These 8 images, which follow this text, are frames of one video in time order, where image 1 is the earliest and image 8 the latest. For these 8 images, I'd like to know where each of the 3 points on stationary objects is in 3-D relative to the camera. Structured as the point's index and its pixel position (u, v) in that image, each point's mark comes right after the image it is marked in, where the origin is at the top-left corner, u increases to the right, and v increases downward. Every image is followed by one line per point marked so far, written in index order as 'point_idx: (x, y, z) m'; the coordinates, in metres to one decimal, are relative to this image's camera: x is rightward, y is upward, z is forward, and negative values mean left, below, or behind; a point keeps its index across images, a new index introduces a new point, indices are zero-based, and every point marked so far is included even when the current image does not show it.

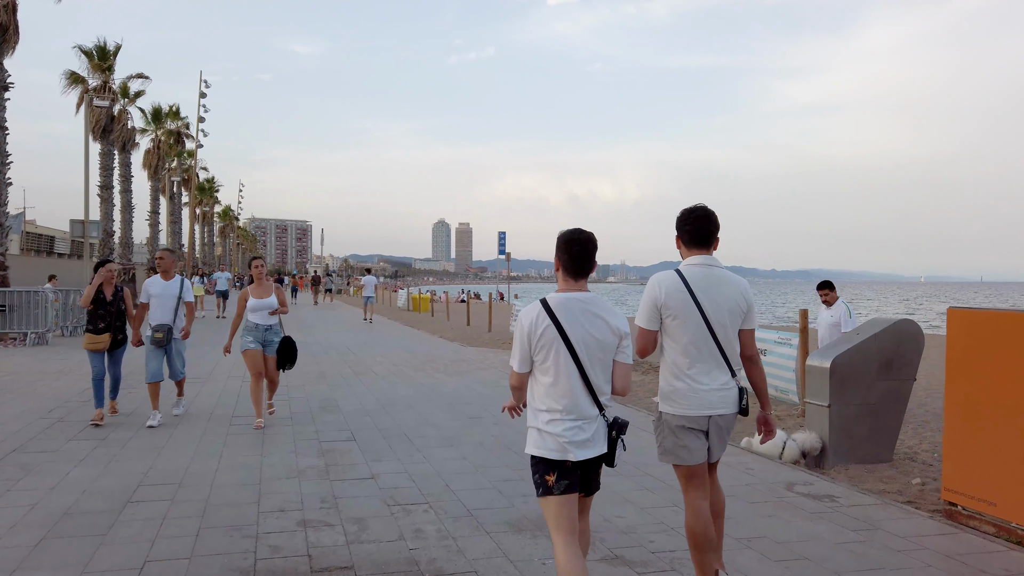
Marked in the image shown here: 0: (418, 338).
0: (-2.3, -1.3, +18.9) m
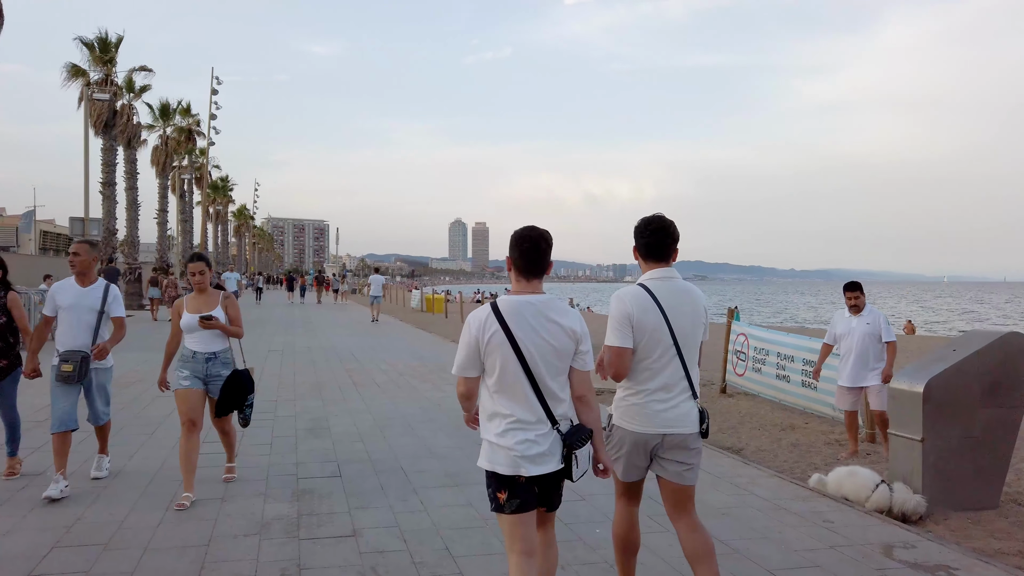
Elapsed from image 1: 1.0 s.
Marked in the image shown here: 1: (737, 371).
0: (-1.9, -1.3, +17.8) m
1: (+3.2, -1.2, +10.7) m
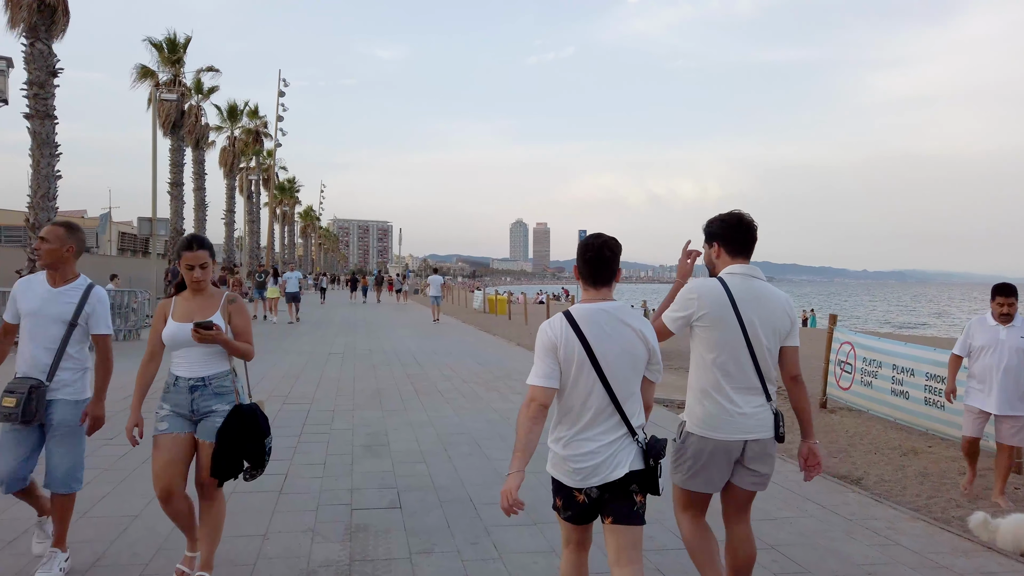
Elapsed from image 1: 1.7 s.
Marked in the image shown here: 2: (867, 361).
0: (-0.4, -1.3, +17.0) m
1: (+4.1, -1.2, +9.6) m
2: (+4.2, -0.9, +9.0) m
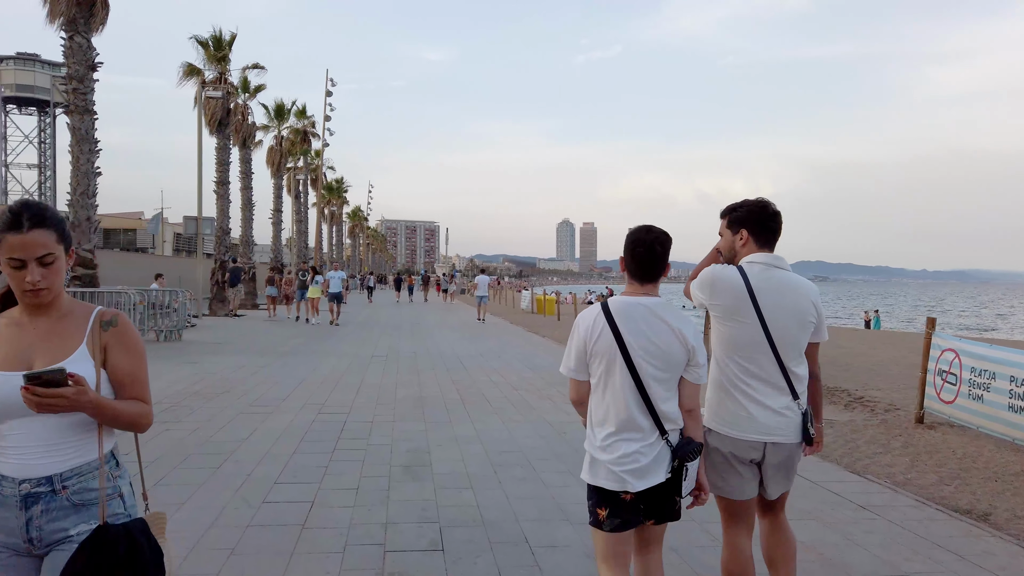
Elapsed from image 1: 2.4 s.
0: (+0.7, -1.3, +16.1) m
1: (+4.8, -1.2, +8.4) m
2: (+4.8, -0.9, +7.9) m
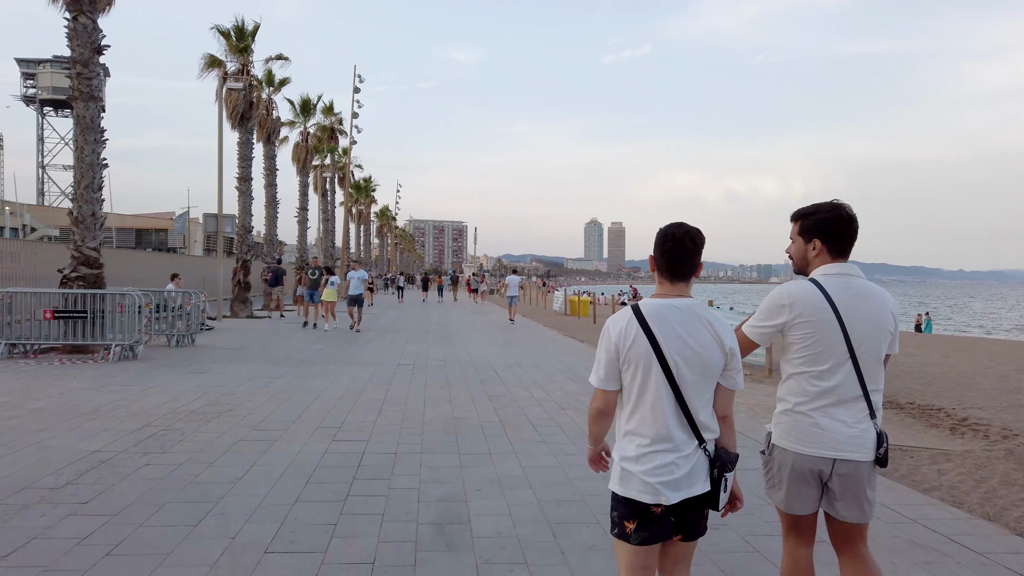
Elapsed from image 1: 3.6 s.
0: (+1.4, -1.4, +14.7) m
1: (+5.2, -1.2, +6.9) m
2: (+5.2, -0.9, +6.3) m
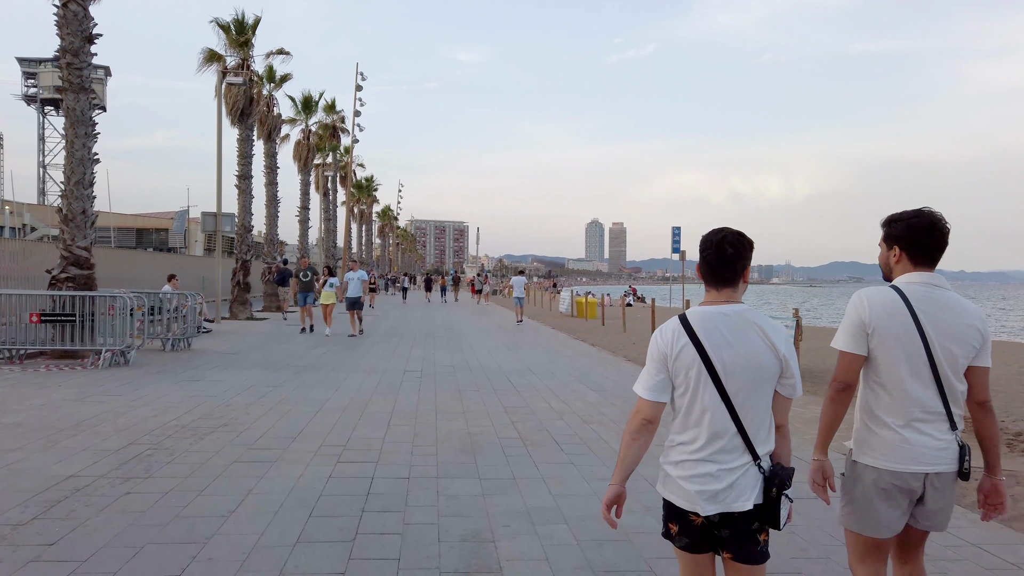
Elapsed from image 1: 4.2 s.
0: (+1.6, -1.4, +14.0) m
1: (+5.4, -1.3, +6.2) m
2: (+5.5, -0.9, +5.6) m
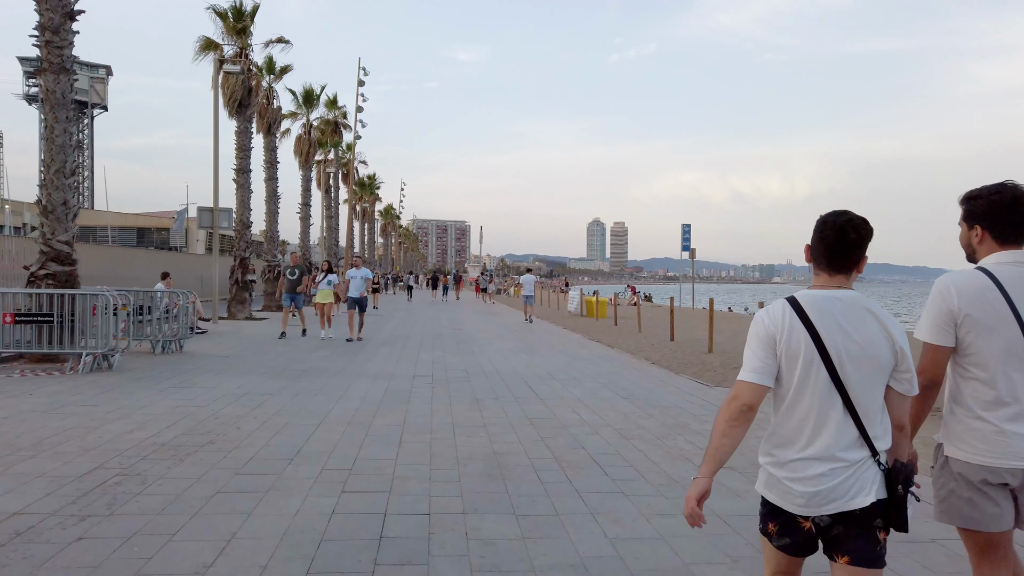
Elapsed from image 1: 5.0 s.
0: (+1.9, -1.4, +13.0) m
1: (+5.7, -1.3, +5.2) m
2: (+5.7, -0.9, +4.6) m
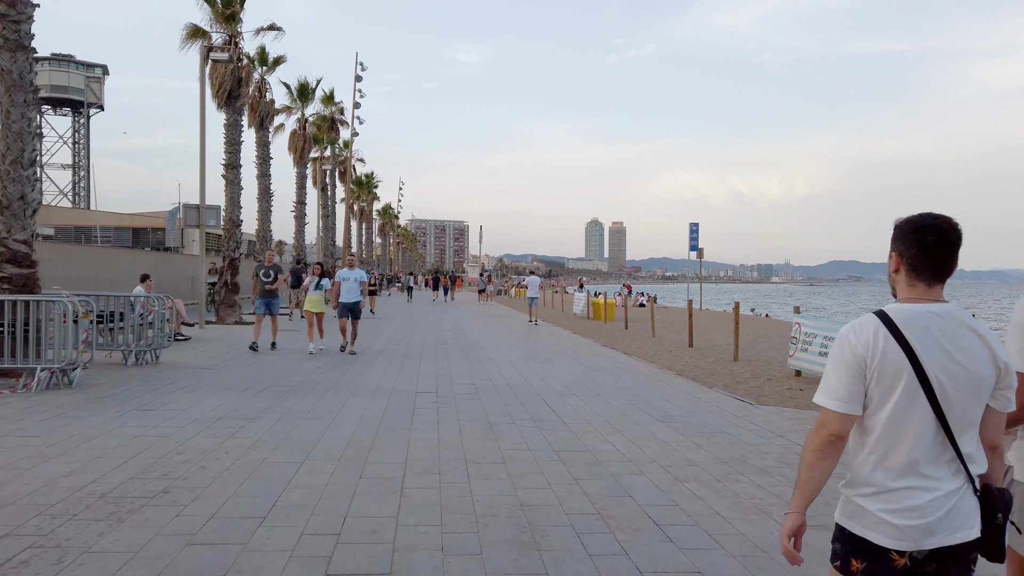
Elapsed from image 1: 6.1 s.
0: (+2.1, -1.4, +11.7) m
1: (+5.9, -1.3, +3.9) m
2: (+5.9, -1.0, +3.3) m
